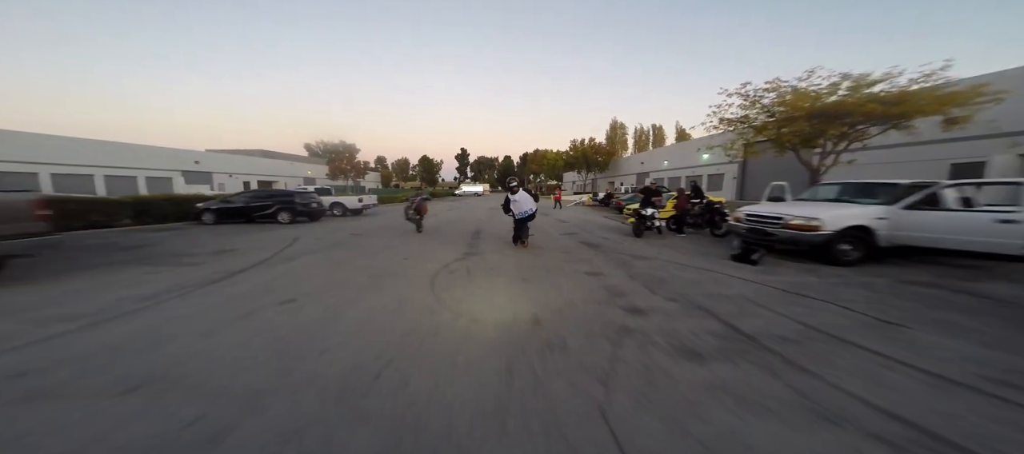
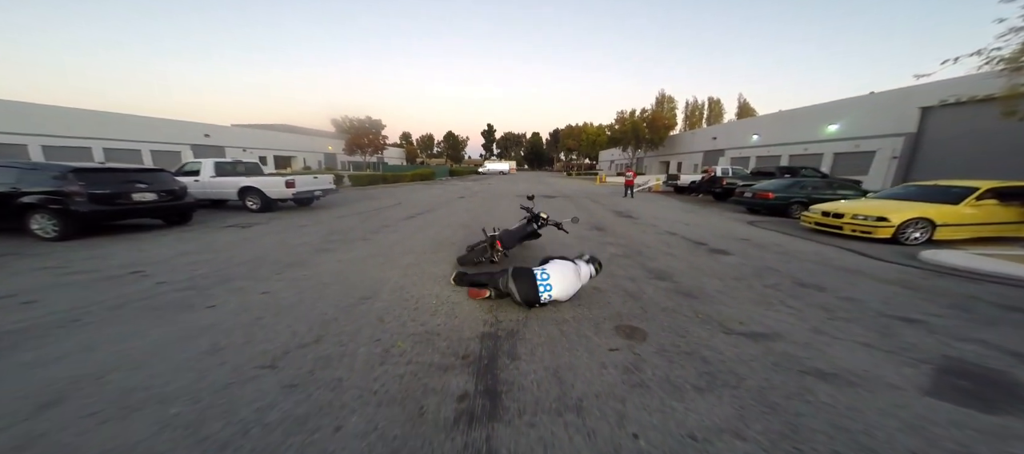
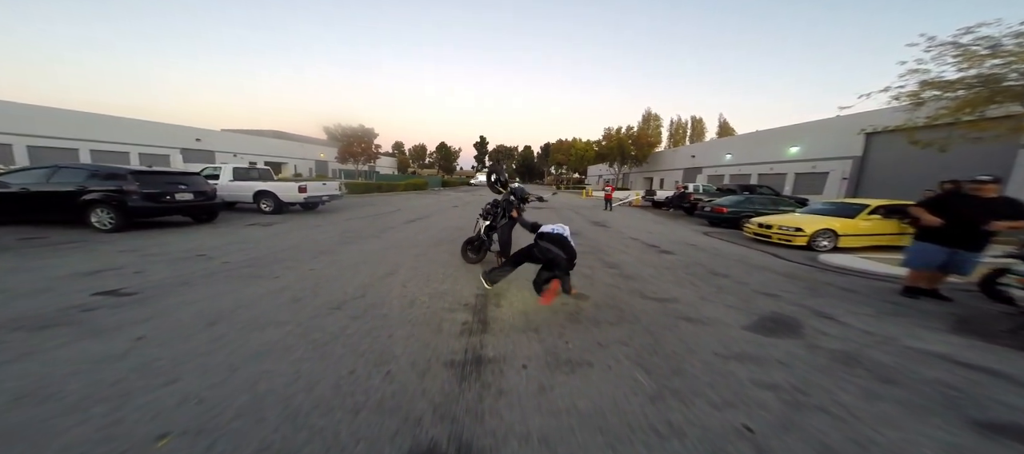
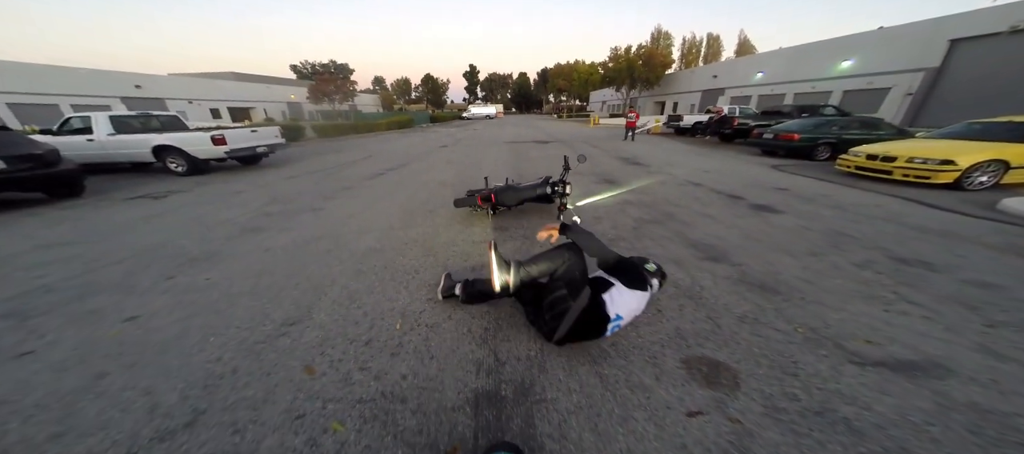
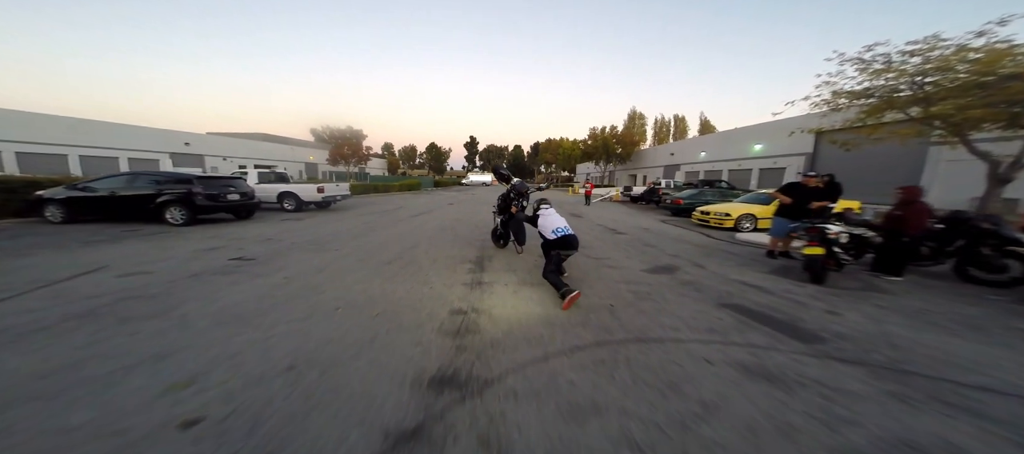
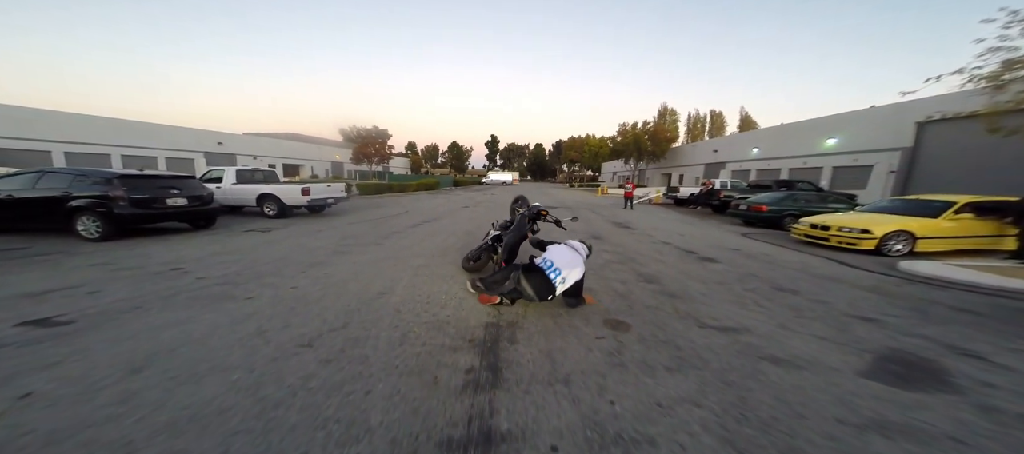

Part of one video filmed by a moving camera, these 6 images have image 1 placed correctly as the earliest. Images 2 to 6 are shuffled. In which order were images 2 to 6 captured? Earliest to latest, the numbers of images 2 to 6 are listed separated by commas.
5, 3, 6, 2, 4
